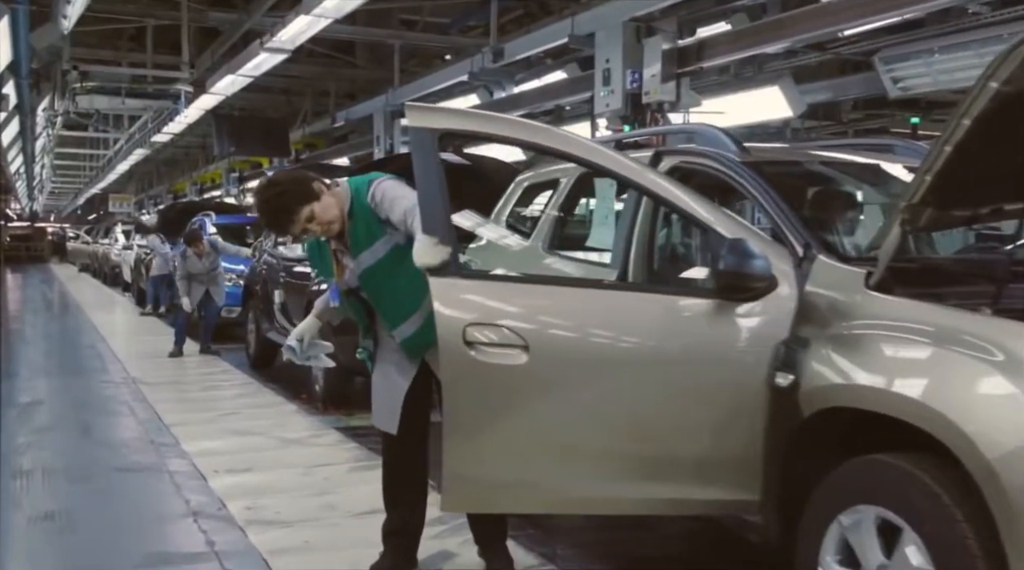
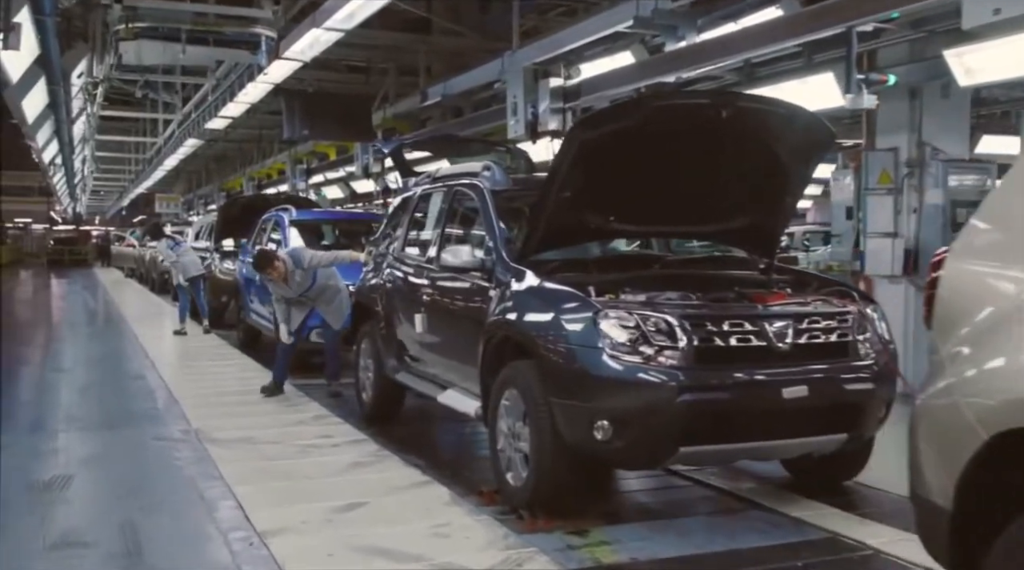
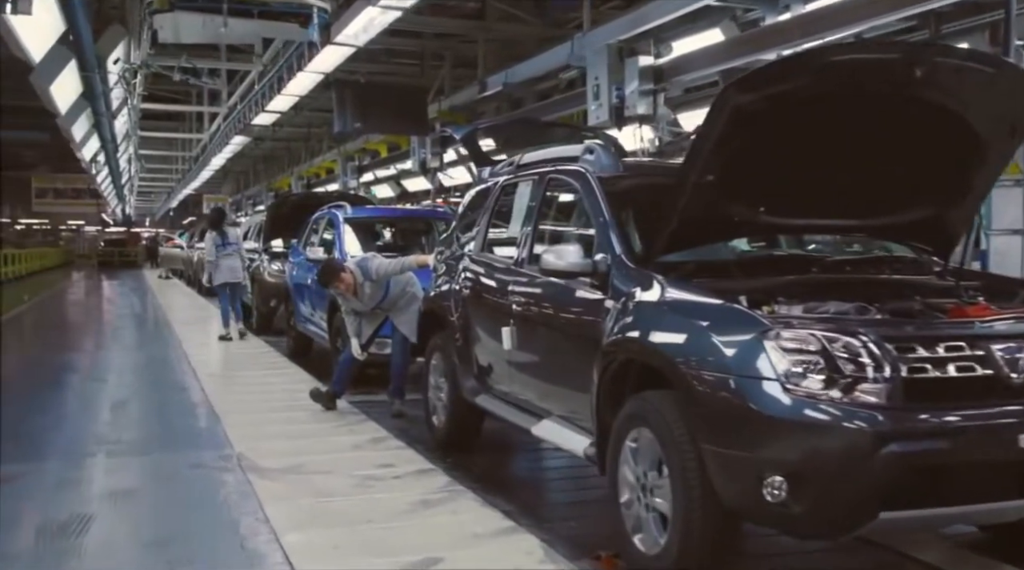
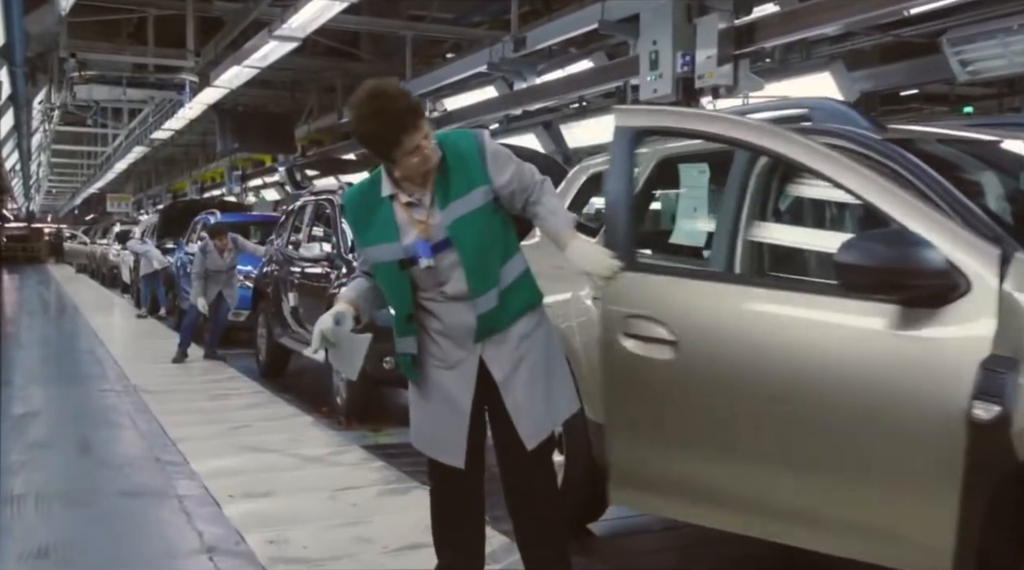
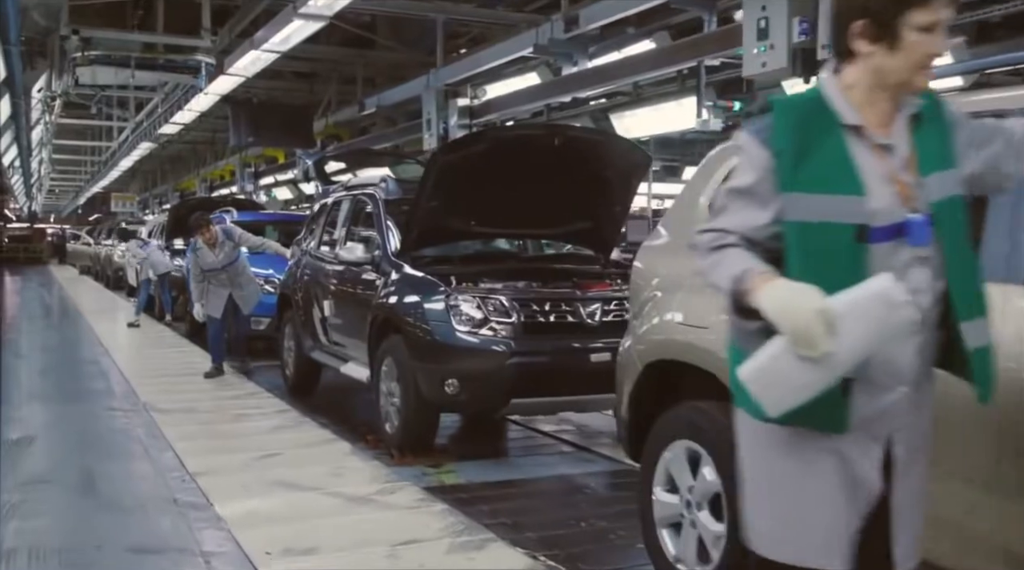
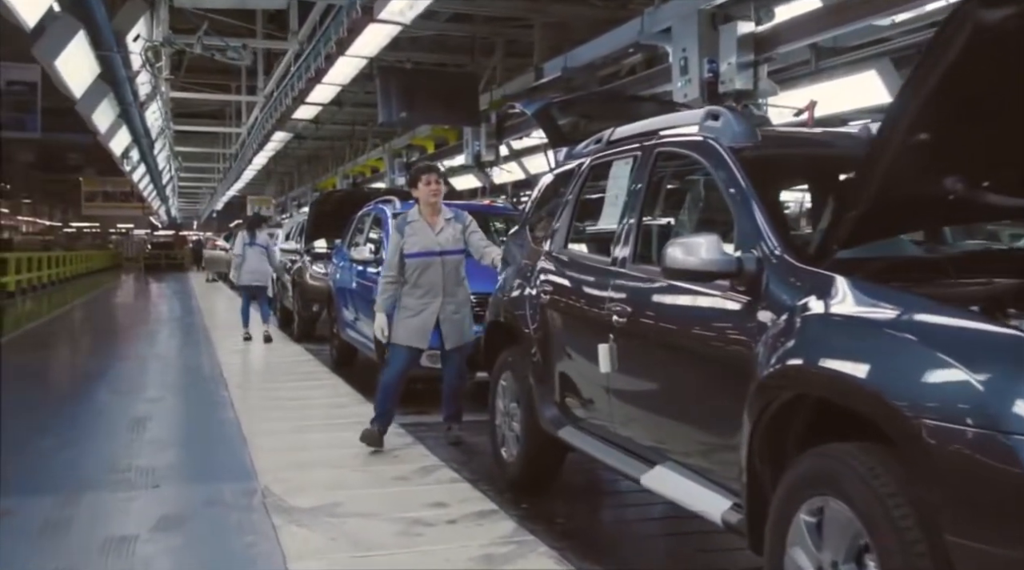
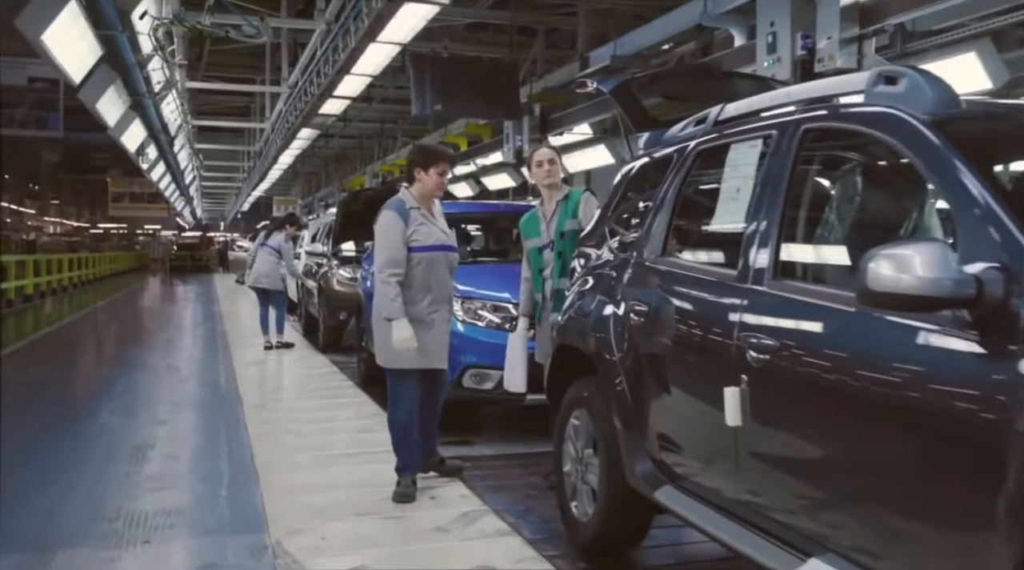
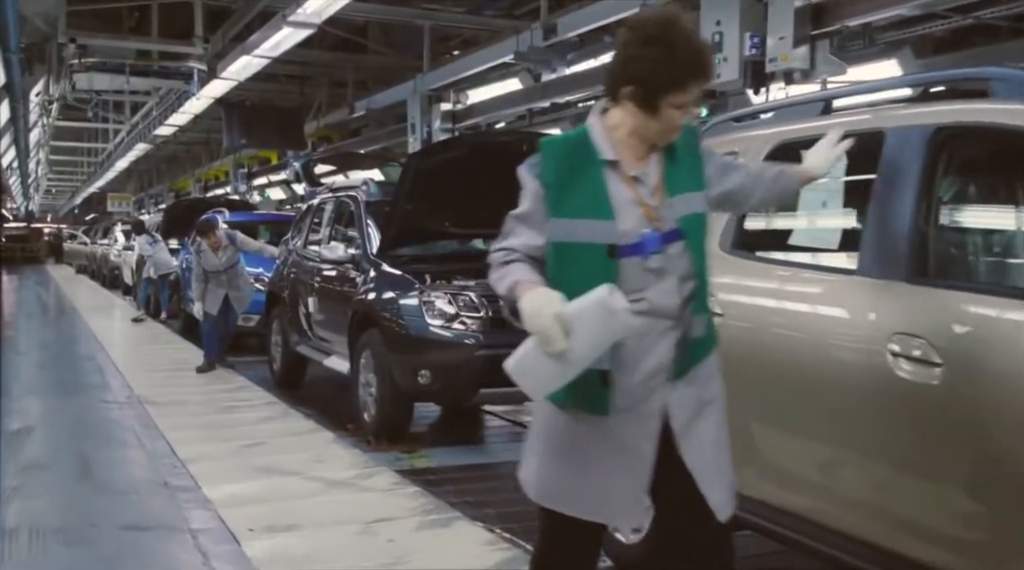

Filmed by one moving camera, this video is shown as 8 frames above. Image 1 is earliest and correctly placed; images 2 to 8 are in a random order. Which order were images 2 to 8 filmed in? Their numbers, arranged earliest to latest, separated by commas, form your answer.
4, 8, 5, 2, 3, 6, 7
